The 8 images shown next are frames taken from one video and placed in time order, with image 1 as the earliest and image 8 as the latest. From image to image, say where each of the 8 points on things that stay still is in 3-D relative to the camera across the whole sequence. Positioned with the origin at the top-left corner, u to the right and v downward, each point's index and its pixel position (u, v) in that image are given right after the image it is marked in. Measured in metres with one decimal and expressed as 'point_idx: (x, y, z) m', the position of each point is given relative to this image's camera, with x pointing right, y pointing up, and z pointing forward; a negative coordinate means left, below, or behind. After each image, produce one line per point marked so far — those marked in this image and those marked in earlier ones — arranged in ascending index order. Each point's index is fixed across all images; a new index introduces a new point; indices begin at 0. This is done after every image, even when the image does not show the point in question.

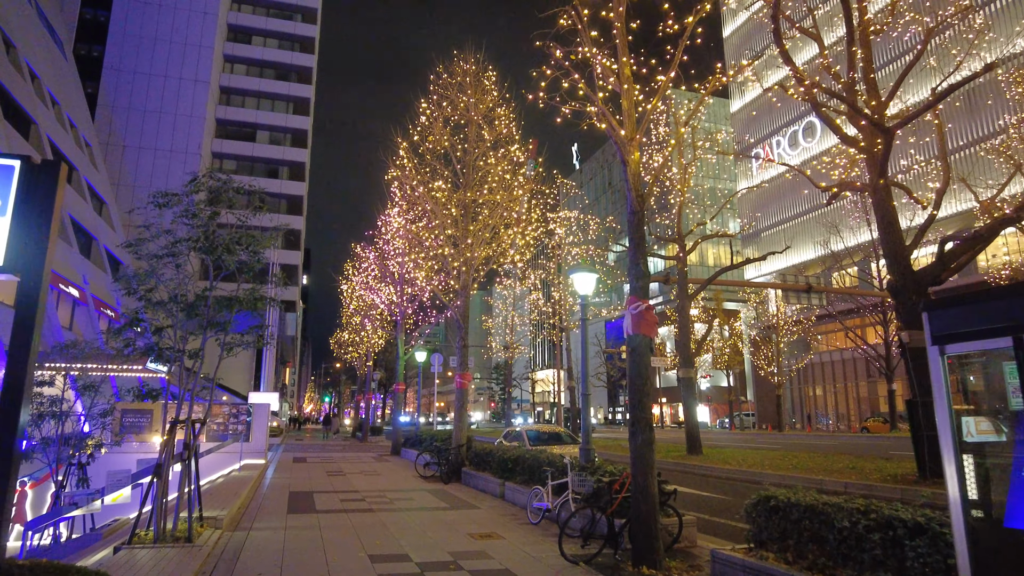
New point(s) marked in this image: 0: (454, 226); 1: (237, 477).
0: (-1.4, +1.8, +17.7) m
1: (-6.3, -4.4, +15.4) m
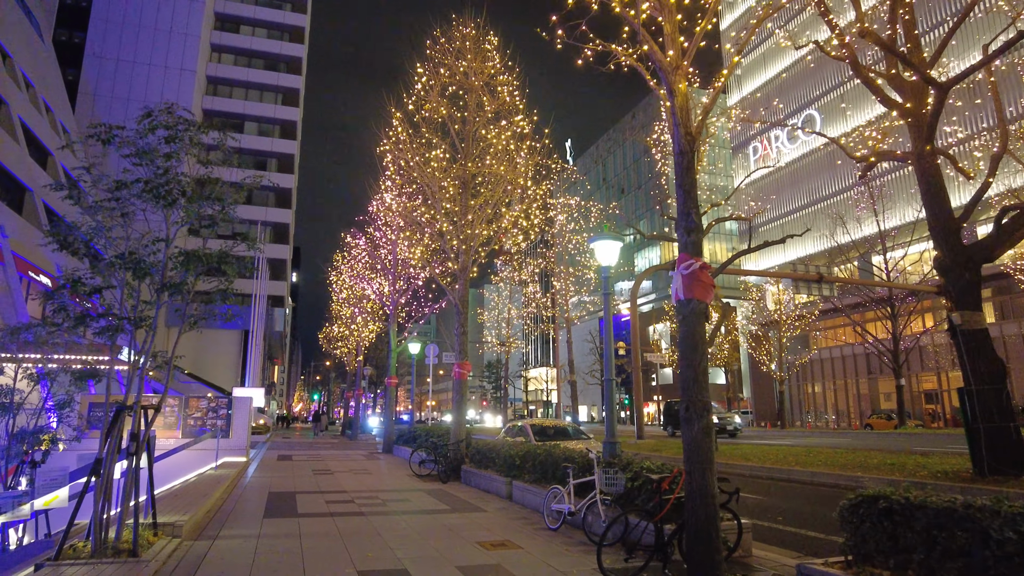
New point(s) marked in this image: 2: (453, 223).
0: (-1.3, +2.2, +16.3) m
1: (-6.2, -4.0, +13.9) m
2: (-1.4, +1.7, +16.2) m
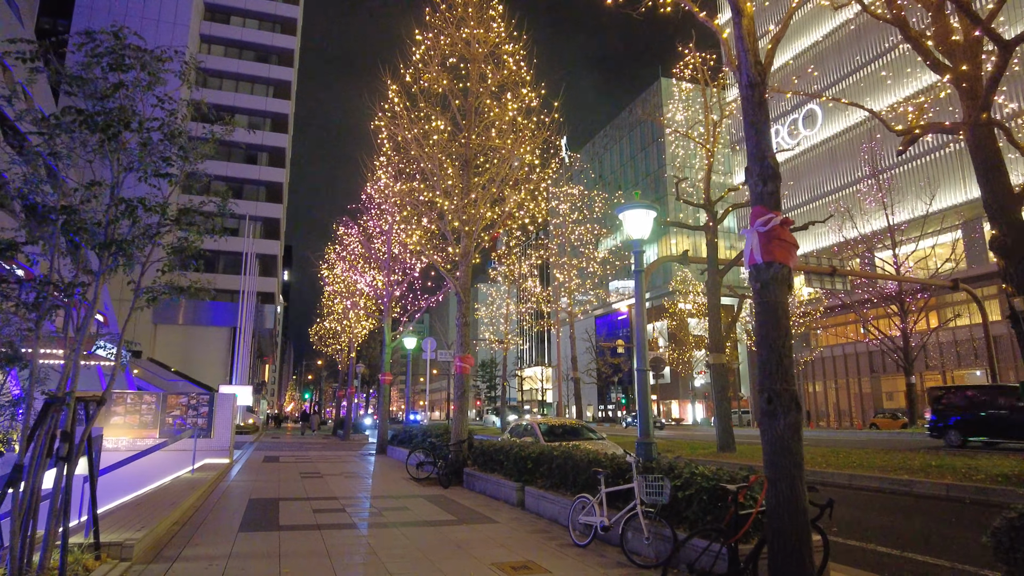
0: (-1.2, +2.5, +15.0) m
1: (-6.1, -3.7, +12.5) m
2: (-1.2, +2.0, +14.9) m
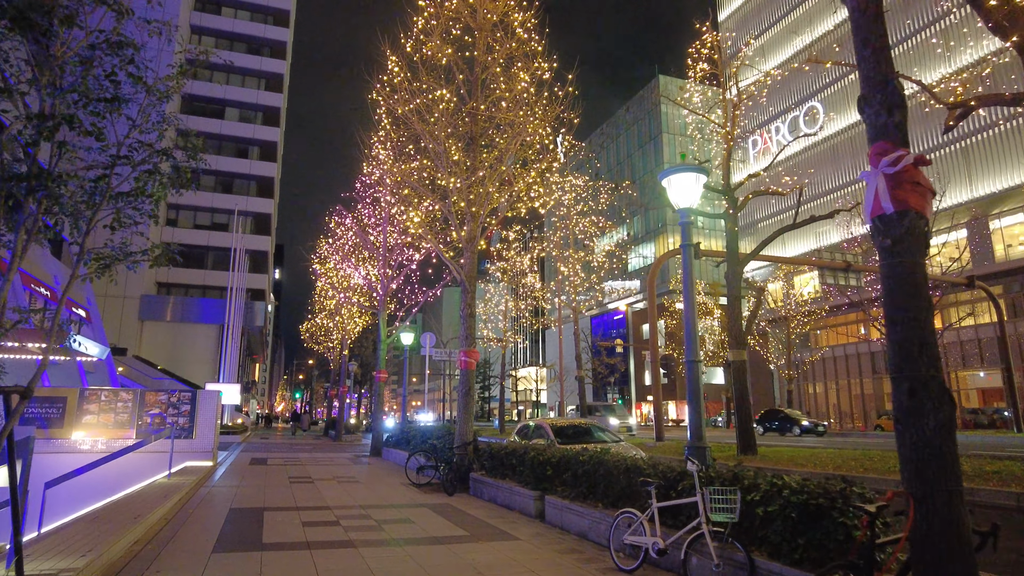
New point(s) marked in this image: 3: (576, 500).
0: (-1.0, +2.7, +13.7) m
1: (-5.9, -3.4, +11.2) m
2: (-1.0, +2.3, +13.7) m
3: (+0.8, -2.6, +8.2) m
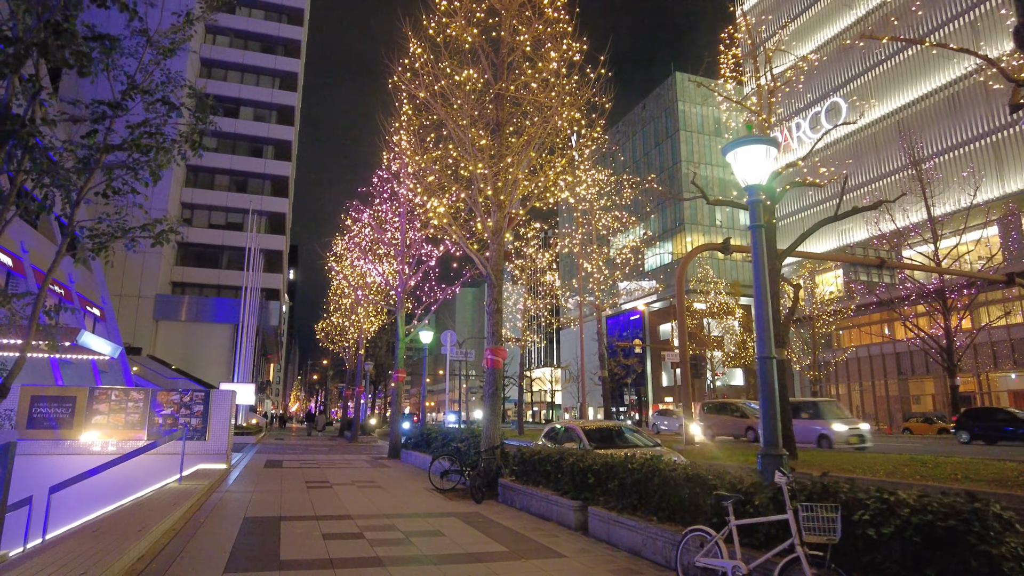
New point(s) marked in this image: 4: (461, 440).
0: (-0.4, +2.8, +13.0) m
1: (-5.4, -3.3, +10.6) m
2: (-0.5, +2.4, +12.9) m
3: (+1.3, -2.5, +7.5) m
4: (-1.1, -3.1, +13.8) m
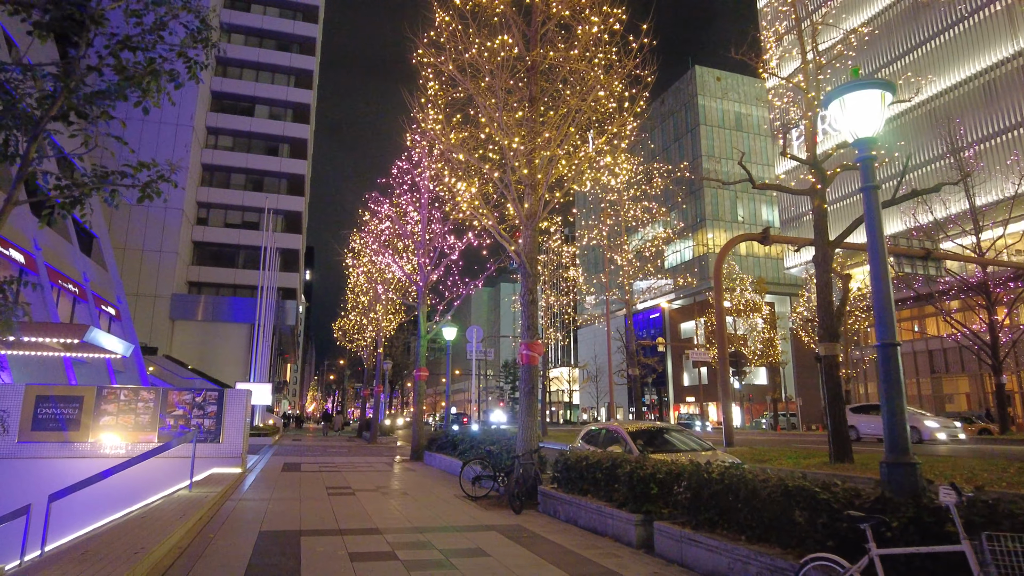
0: (+0.2, +3.0, +12.0) m
1: (-4.8, -3.1, +9.6) m
2: (+0.2, +2.6, +11.9) m
3: (+1.8, -2.3, +6.4) m
4: (-0.4, -3.0, +12.8) m
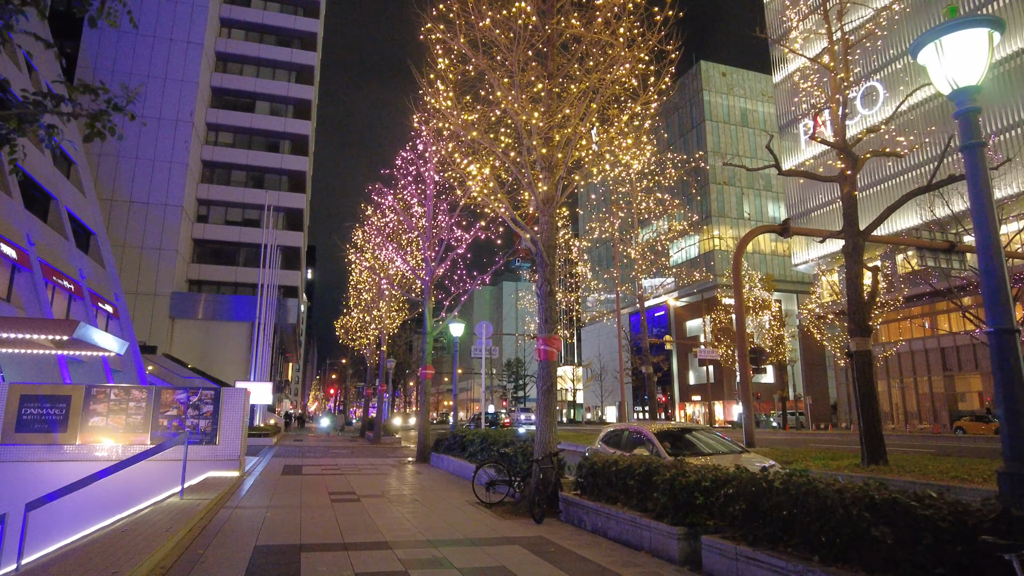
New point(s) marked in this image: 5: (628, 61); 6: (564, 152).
0: (+0.5, +3.2, +11.1) m
1: (-4.5, -3.0, +8.8) m
2: (+0.4, +2.7, +11.1) m
3: (+2.0, -2.2, +5.6) m
4: (-0.1, -2.8, +12.0) m
5: (+1.8, +3.6, +11.1) m
6: (+0.8, +2.1, +10.8) m
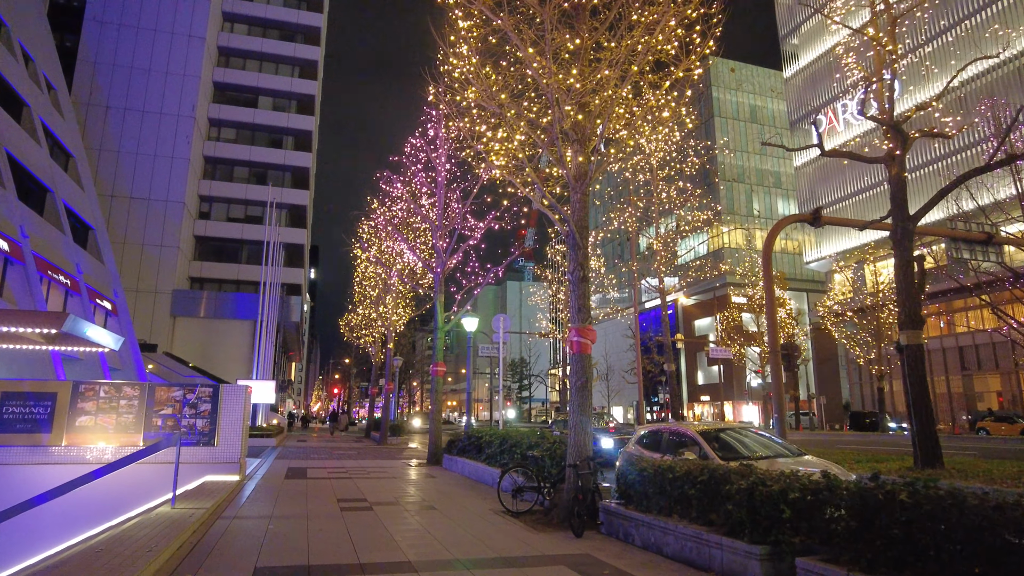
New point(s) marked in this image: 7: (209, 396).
0: (+0.9, +3.4, +10.1) m
1: (-4.1, -2.7, +7.8) m
2: (+0.8, +3.0, +10.0) m
3: (+2.4, -1.9, +4.5) m
4: (+0.3, -2.6, +10.9) m
5: (+2.2, +3.8, +10.0) m
6: (+1.2, +2.3, +9.8) m
7: (-6.2, -2.2, +13.6) m
